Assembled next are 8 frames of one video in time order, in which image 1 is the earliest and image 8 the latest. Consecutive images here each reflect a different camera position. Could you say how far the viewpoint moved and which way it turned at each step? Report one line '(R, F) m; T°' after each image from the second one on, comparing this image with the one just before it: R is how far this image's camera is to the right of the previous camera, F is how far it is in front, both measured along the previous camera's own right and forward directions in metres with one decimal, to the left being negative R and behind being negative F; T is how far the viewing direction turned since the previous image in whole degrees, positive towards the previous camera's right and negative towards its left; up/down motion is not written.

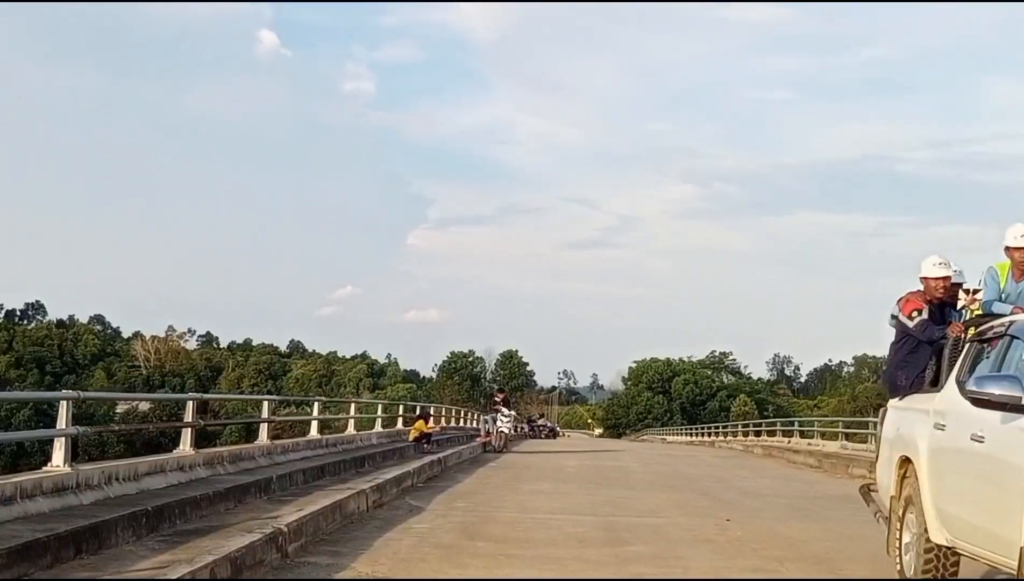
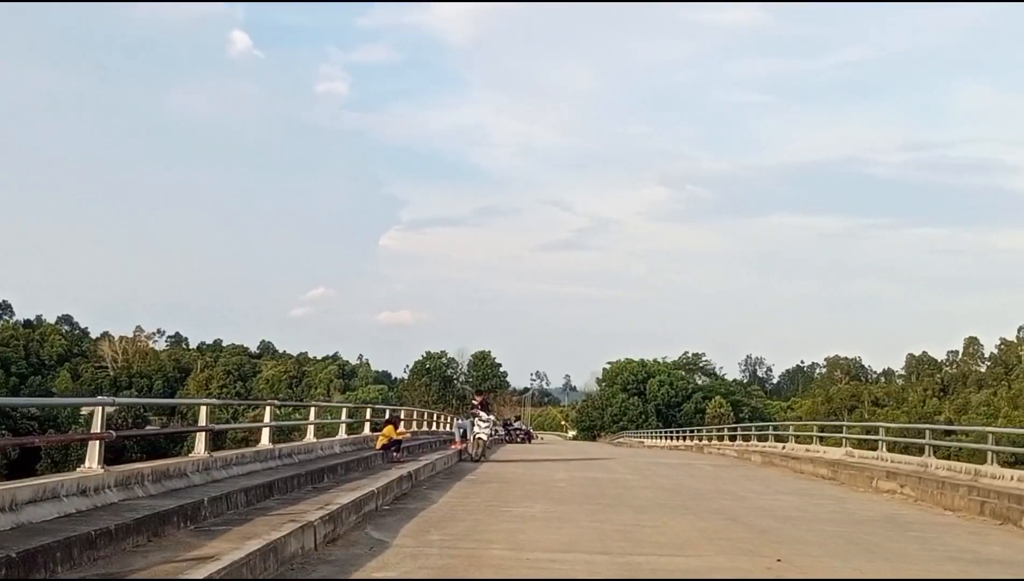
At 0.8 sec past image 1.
(-0.1, +2.2) m; +1°
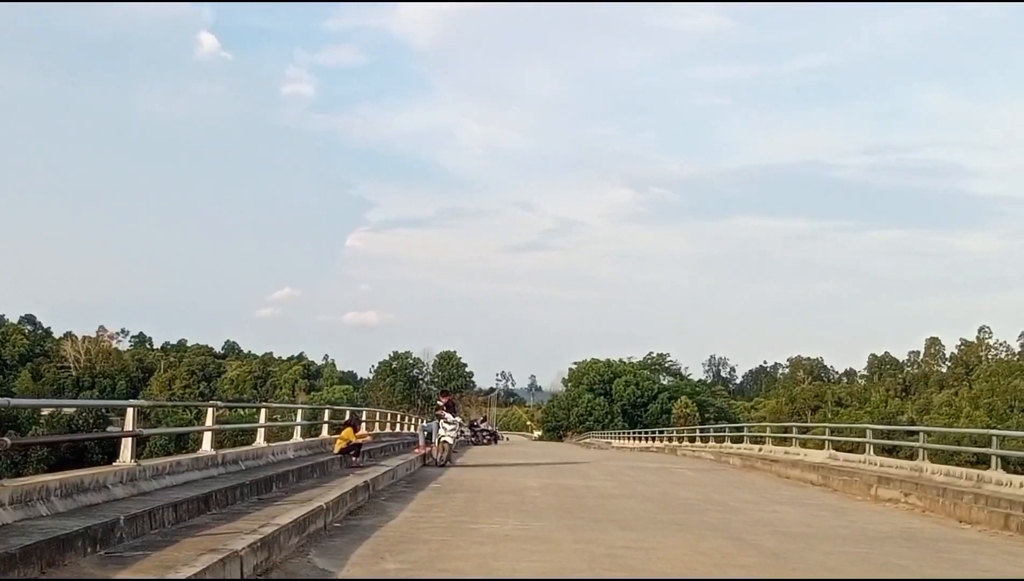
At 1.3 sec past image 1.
(0.0, +1.4) m; +2°
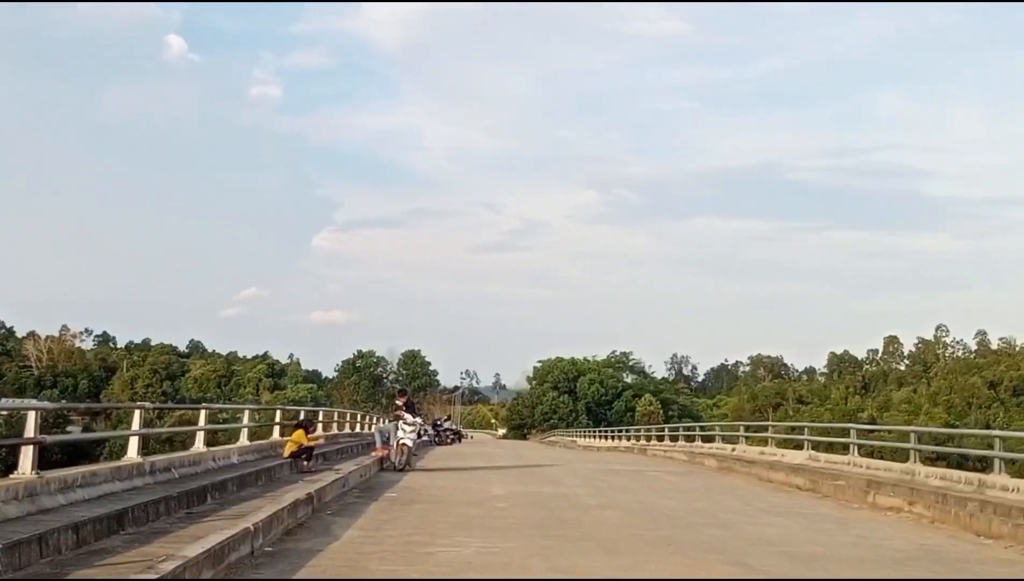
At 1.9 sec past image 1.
(0.0, +1.4) m; +2°
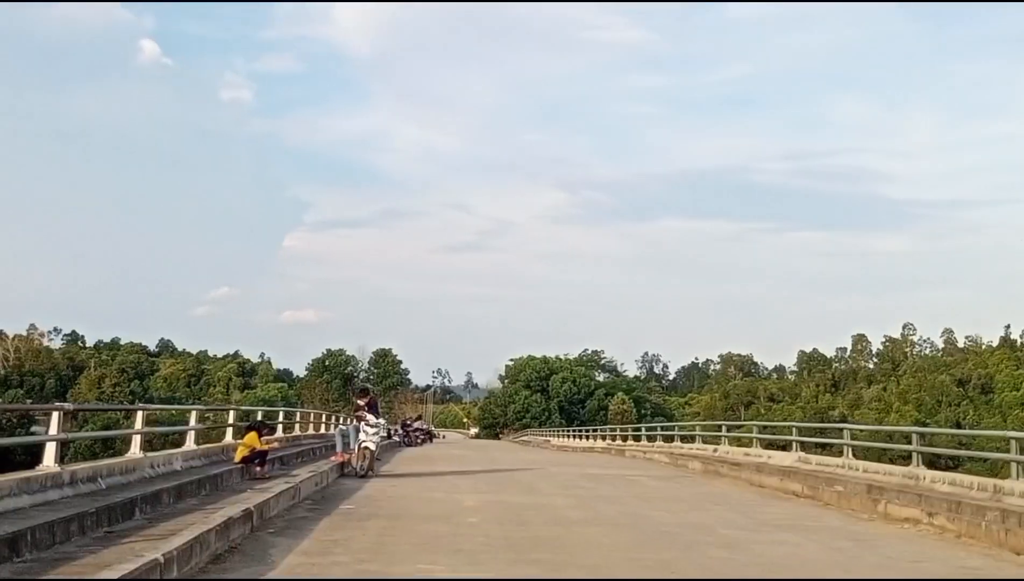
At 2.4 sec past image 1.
(0.0, +1.5) m; +1°
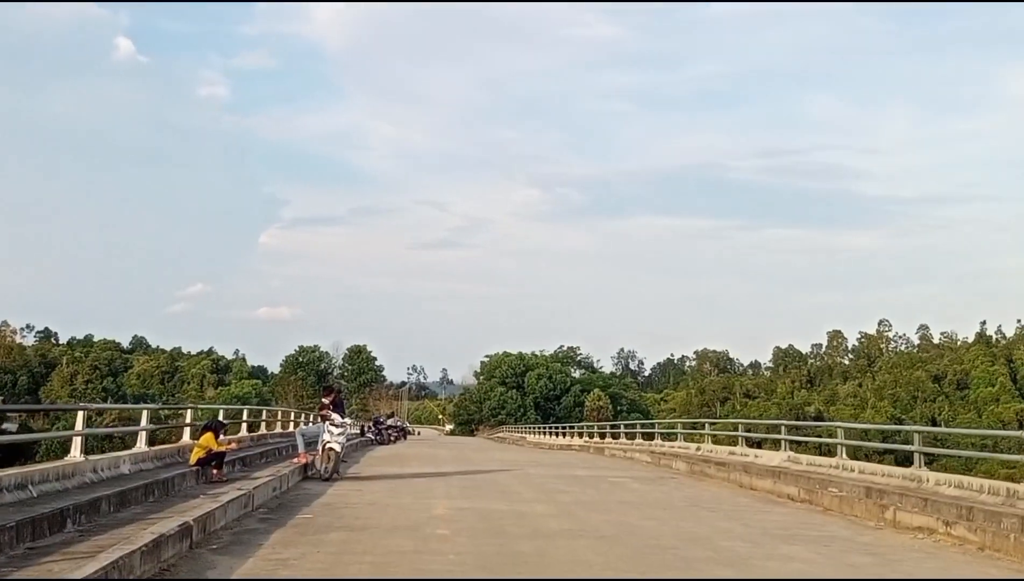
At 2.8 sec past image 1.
(0.0, +1.1) m; +1°
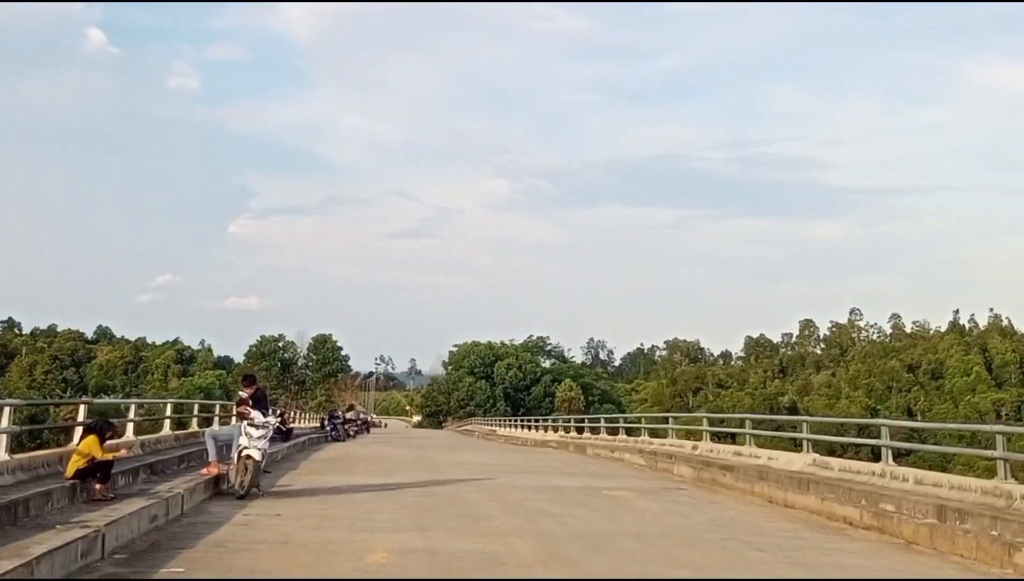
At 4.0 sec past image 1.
(0.0, +3.6) m; +2°
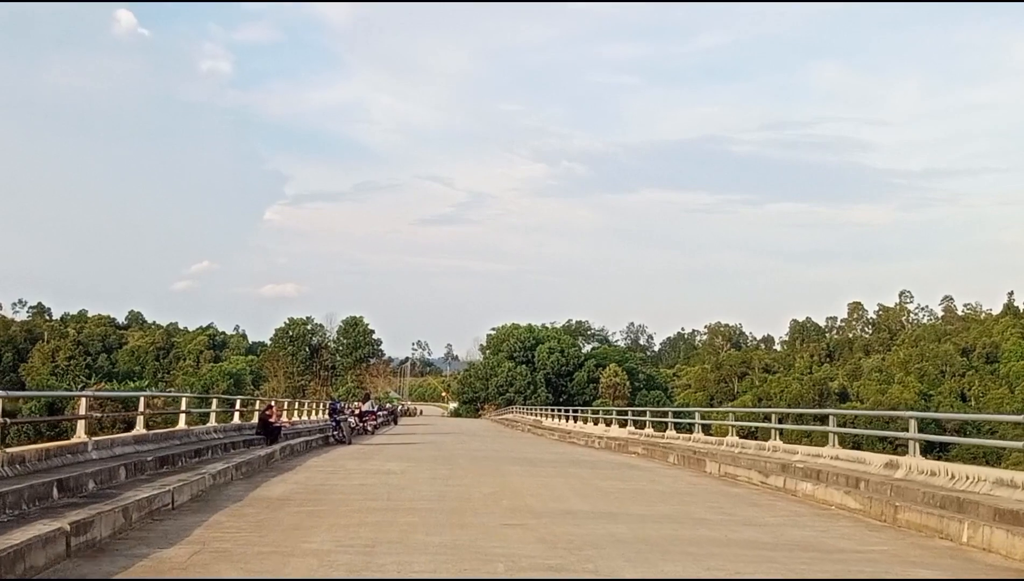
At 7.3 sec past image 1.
(-0.7, +9.6) m; -2°
